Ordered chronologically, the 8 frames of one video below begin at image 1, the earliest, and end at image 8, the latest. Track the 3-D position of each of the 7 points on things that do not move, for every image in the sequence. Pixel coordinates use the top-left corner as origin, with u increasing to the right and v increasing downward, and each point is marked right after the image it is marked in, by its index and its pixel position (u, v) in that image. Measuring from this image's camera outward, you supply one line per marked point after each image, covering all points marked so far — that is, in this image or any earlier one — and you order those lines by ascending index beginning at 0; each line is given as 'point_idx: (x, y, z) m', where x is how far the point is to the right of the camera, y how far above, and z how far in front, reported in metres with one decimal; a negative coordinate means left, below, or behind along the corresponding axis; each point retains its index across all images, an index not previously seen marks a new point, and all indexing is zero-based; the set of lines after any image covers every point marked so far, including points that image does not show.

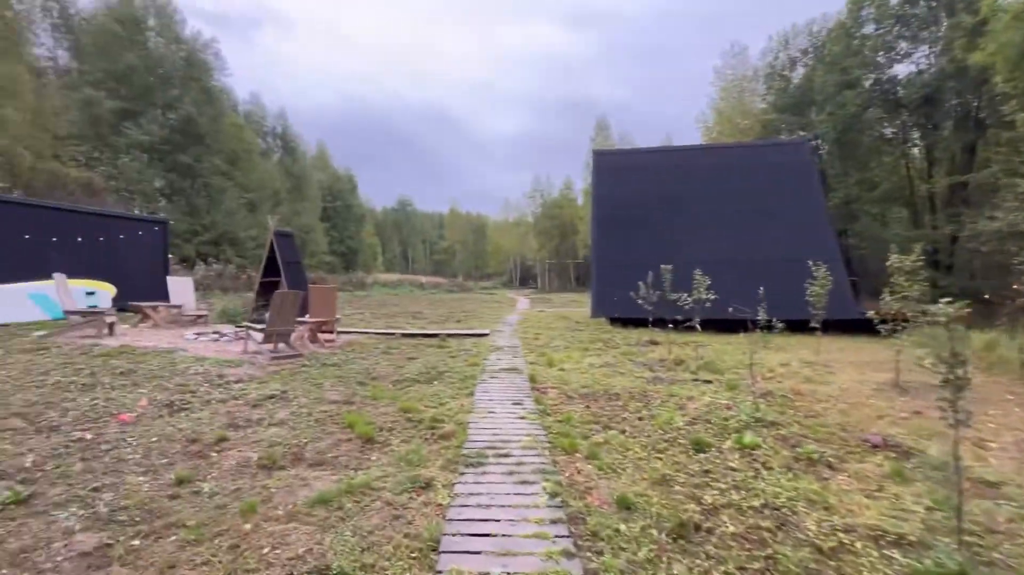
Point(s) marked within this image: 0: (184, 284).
0: (-7.4, +0.1, +10.7) m
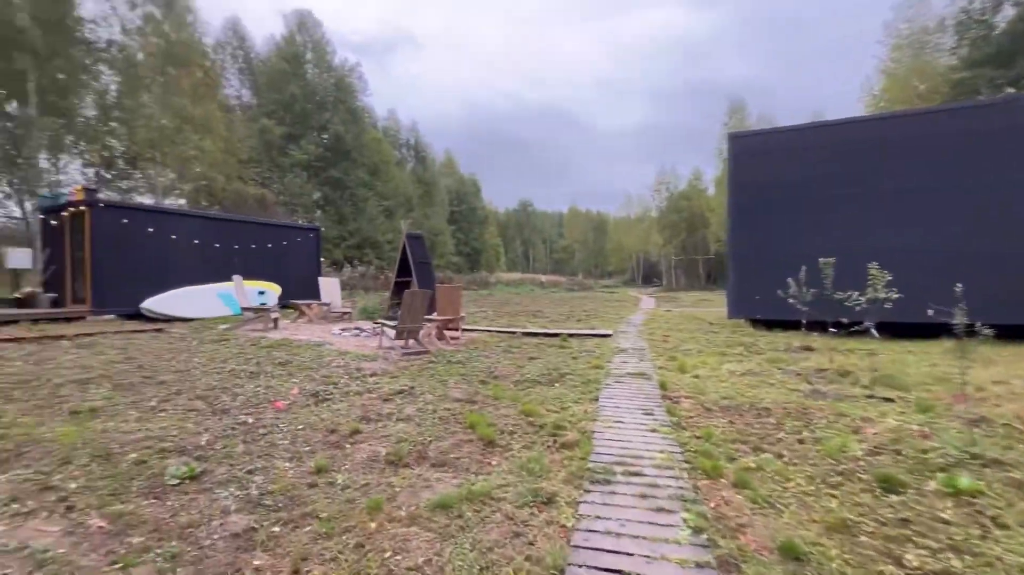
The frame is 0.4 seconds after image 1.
0: (-4.6, +0.1, +11.9) m
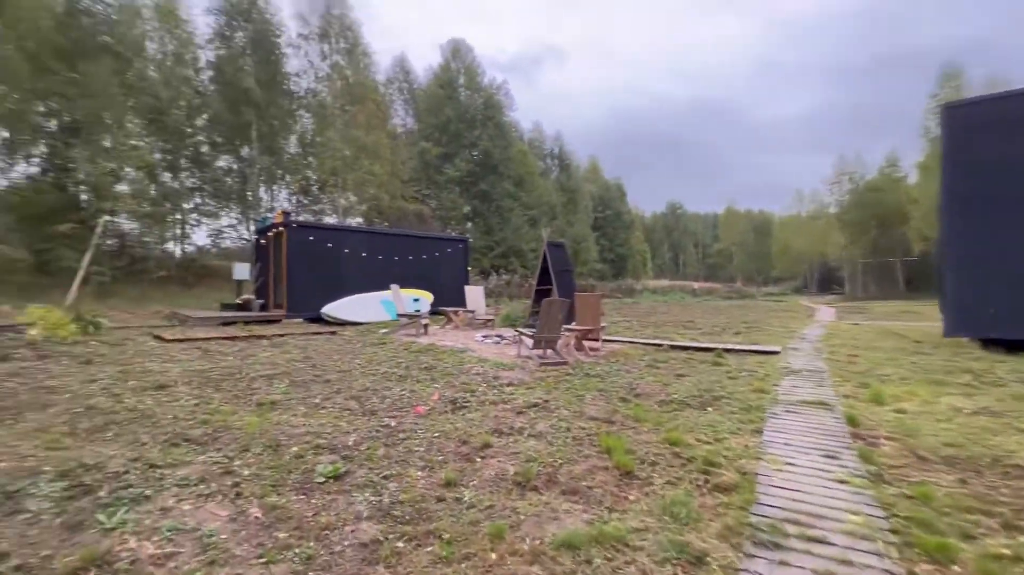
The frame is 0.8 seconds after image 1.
0: (-0.9, -0.1, +12.4) m
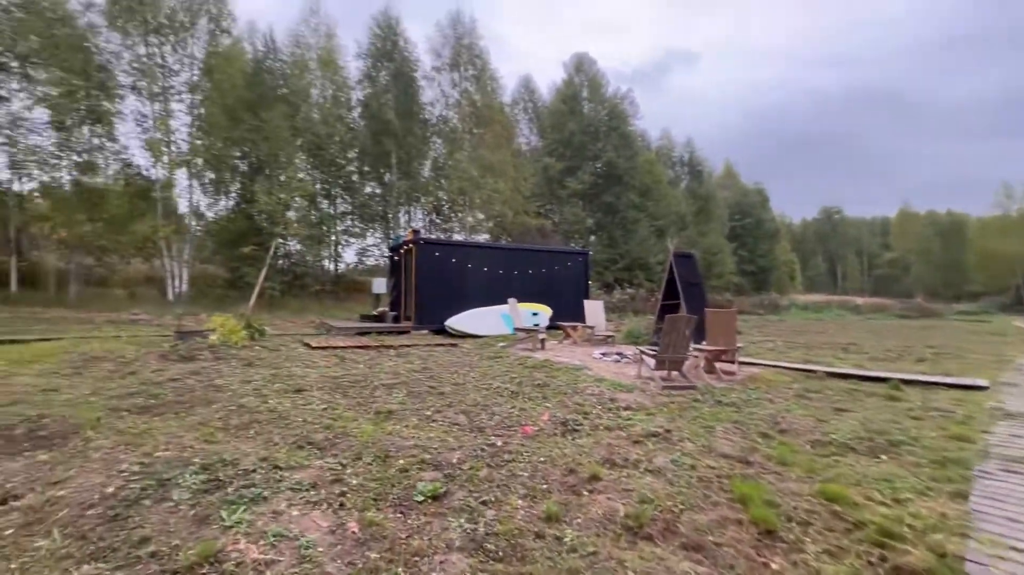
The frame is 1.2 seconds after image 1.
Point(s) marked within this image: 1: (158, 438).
0: (+2.1, -0.5, +11.9) m
1: (-3.3, -1.4, +4.4) m
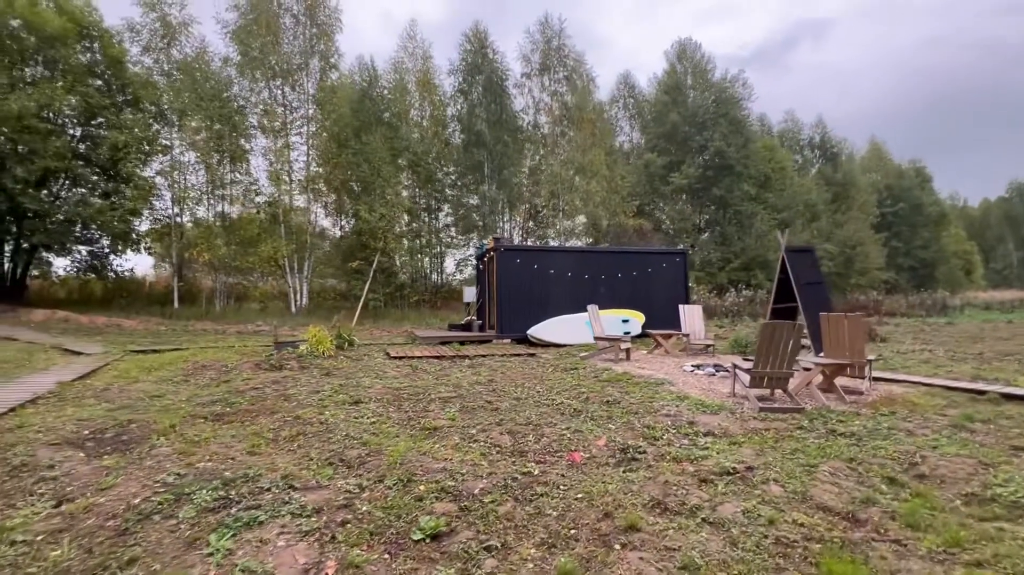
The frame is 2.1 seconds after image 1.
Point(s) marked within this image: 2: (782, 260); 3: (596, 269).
0: (+4.1, -0.5, +10.6) m
1: (-2.9, -1.6, +4.6) m
2: (+5.5, +0.6, +9.5) m
3: (+2.1, +0.5, +12.1) m
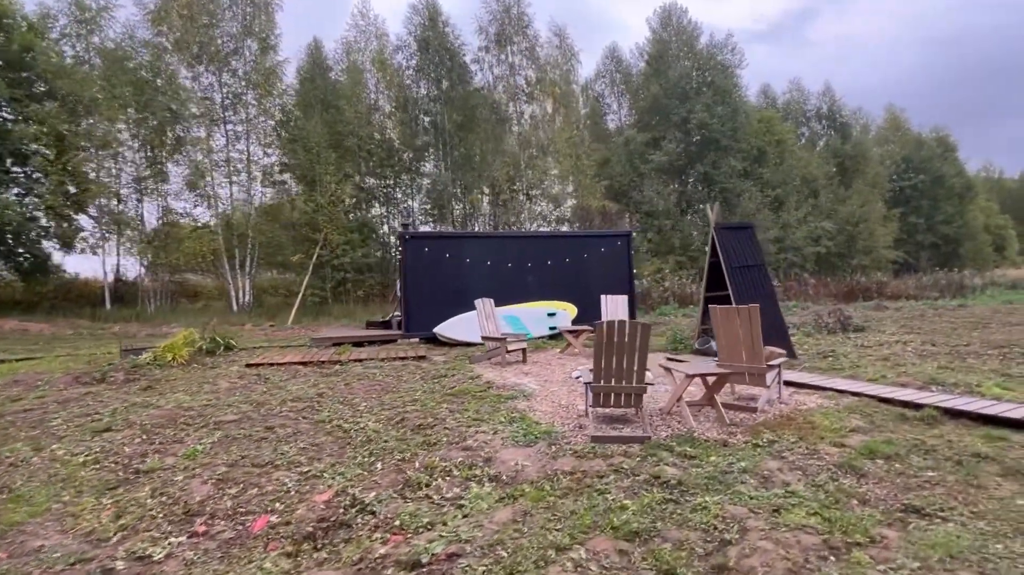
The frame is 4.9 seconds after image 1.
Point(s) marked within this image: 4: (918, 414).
0: (+2.1, -0.3, +9.1) m
1: (-5.2, -1.6, +3.5) m
2: (+3.4, +0.8, +8.0) m
3: (+0.2, +0.7, +10.7) m
4: (+4.0, -1.2, +4.6) m
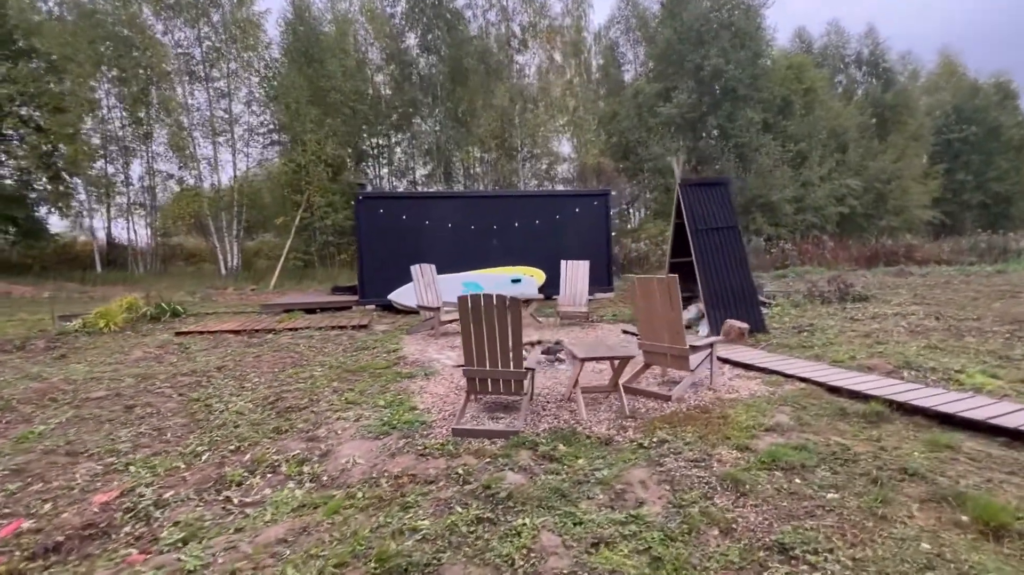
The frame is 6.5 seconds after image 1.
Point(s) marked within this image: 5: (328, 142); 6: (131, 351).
0: (+1.2, +0.3, +8.3) m
1: (-6.4, -1.4, +3.2) m
2: (+2.5, +1.3, +7.0) m
3: (-0.6, +1.5, +9.9) m
4: (+2.9, -1.0, +3.8) m
5: (-6.5, +5.2, +16.9) m
6: (-5.3, -0.9, +6.6) m
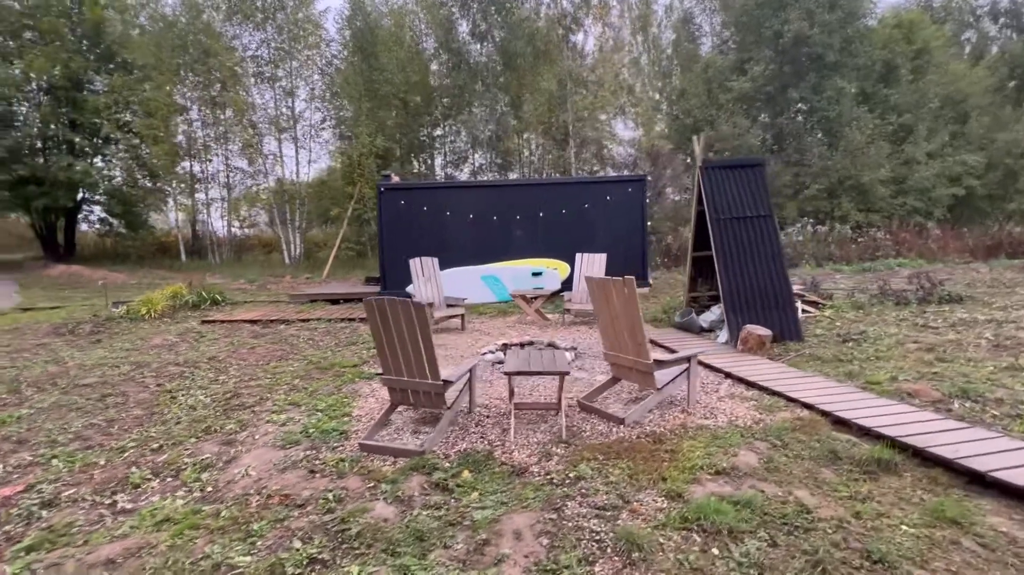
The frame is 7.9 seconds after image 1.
0: (+1.4, +0.4, +7.7) m
1: (-7.0, -1.3, +4.0) m
2: (+2.4, +1.4, +6.1) m
3: (-0.1, +1.6, +9.5) m
4: (+2.3, -1.0, +2.9) m
5: (-4.8, +5.6, +17.2) m
6: (-5.3, -0.7, +7.1) m
